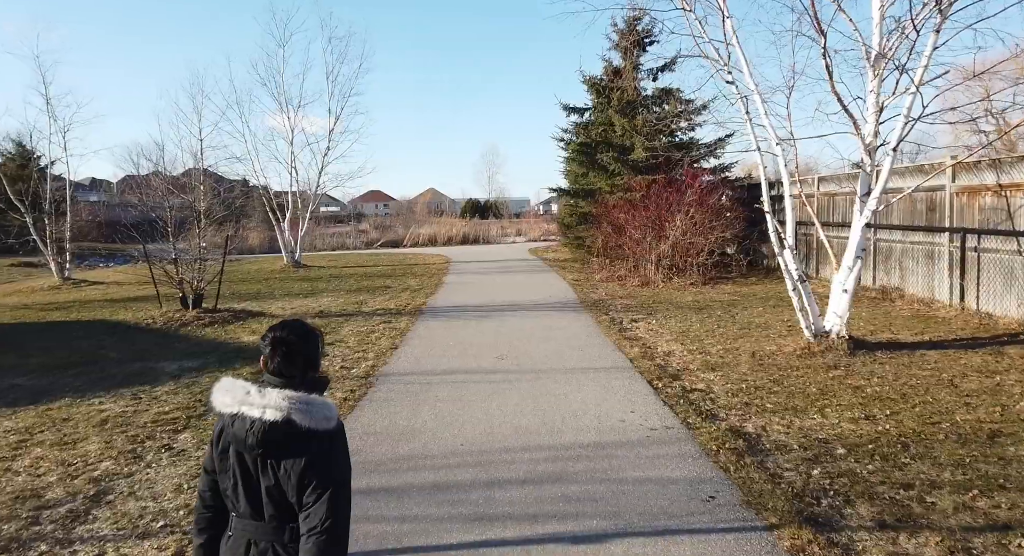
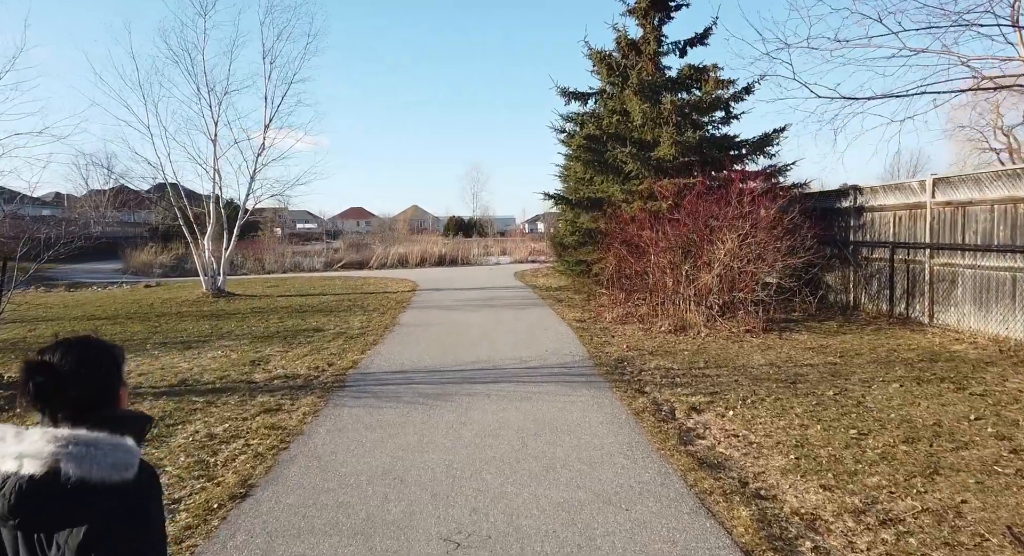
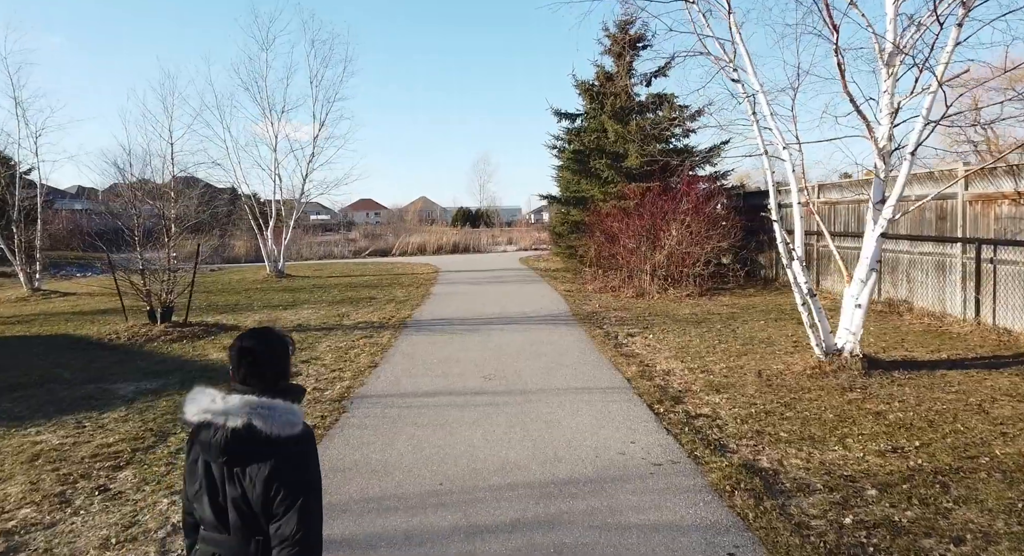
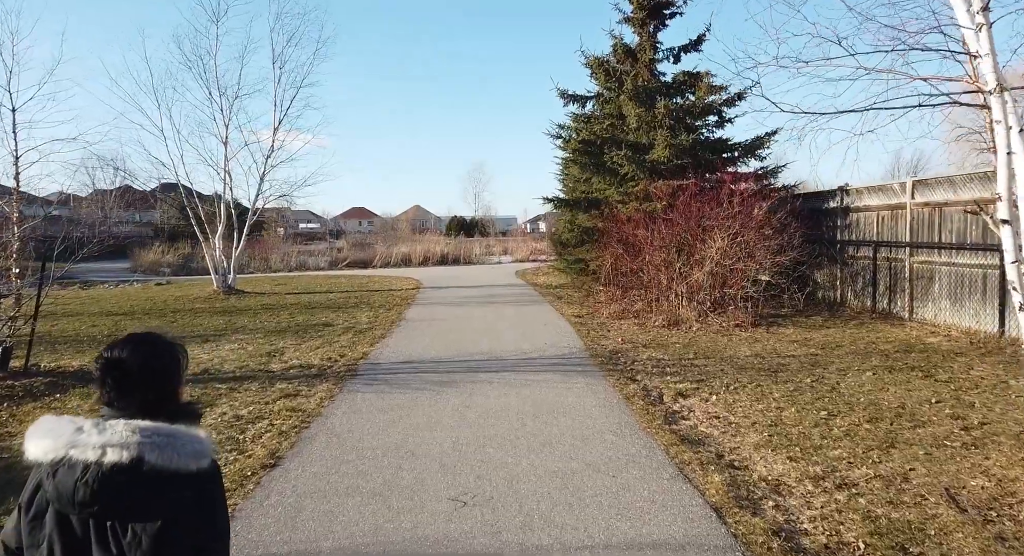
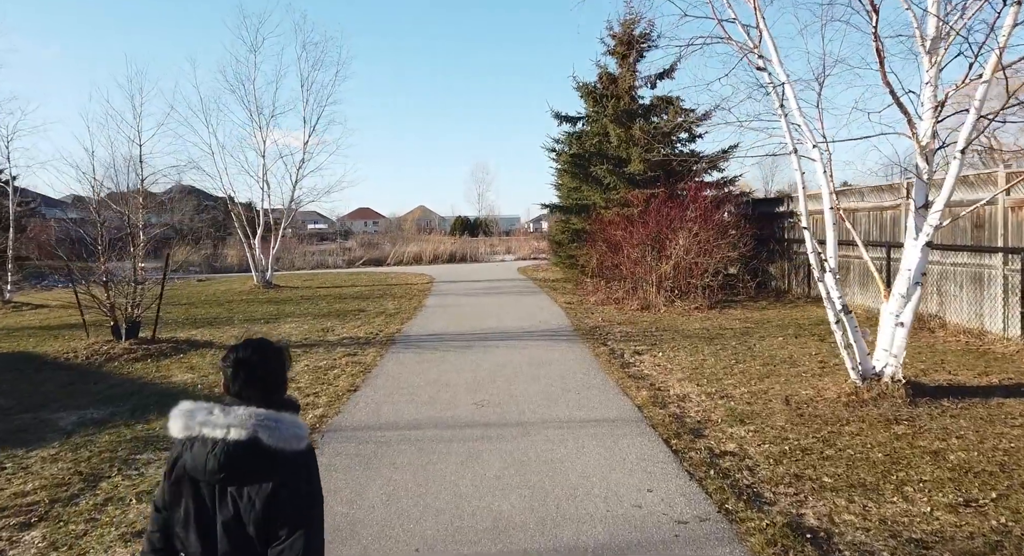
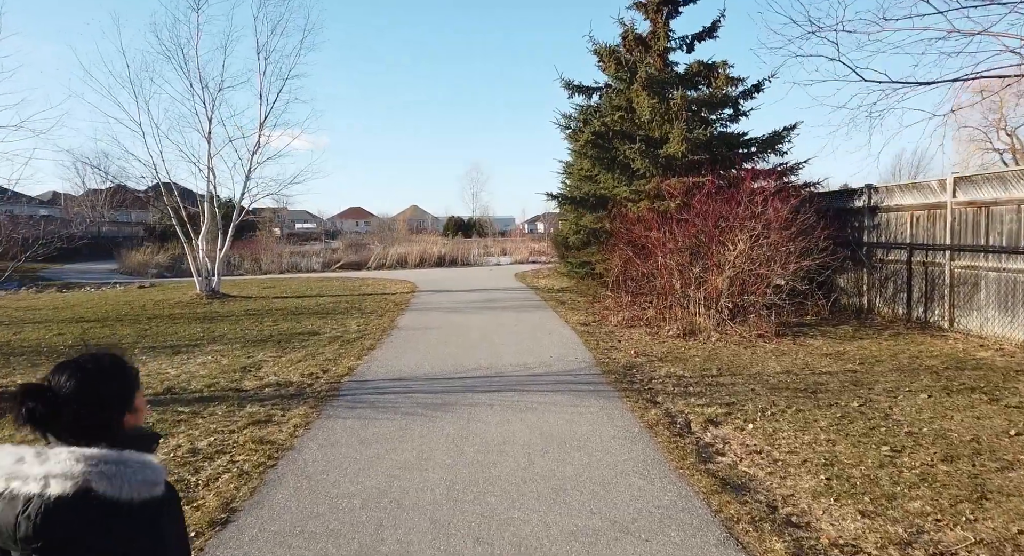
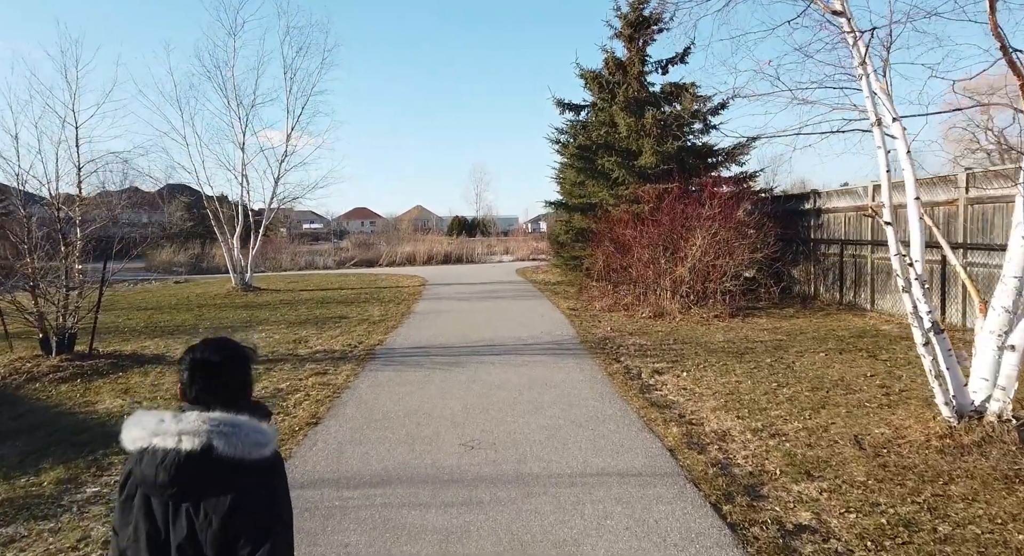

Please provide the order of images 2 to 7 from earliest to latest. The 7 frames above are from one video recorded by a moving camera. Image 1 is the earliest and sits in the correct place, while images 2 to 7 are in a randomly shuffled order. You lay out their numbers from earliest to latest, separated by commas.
3, 5, 7, 4, 2, 6
